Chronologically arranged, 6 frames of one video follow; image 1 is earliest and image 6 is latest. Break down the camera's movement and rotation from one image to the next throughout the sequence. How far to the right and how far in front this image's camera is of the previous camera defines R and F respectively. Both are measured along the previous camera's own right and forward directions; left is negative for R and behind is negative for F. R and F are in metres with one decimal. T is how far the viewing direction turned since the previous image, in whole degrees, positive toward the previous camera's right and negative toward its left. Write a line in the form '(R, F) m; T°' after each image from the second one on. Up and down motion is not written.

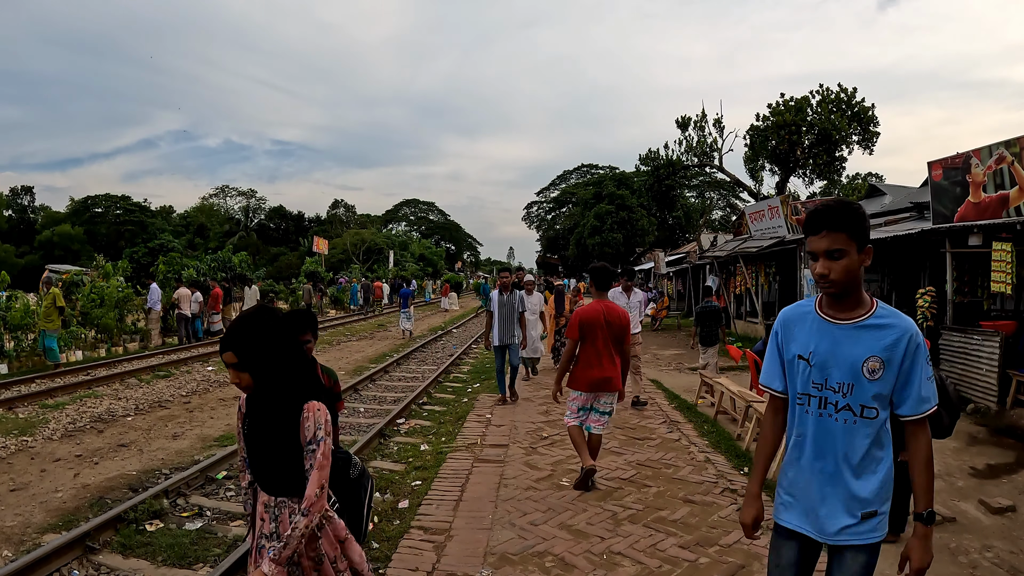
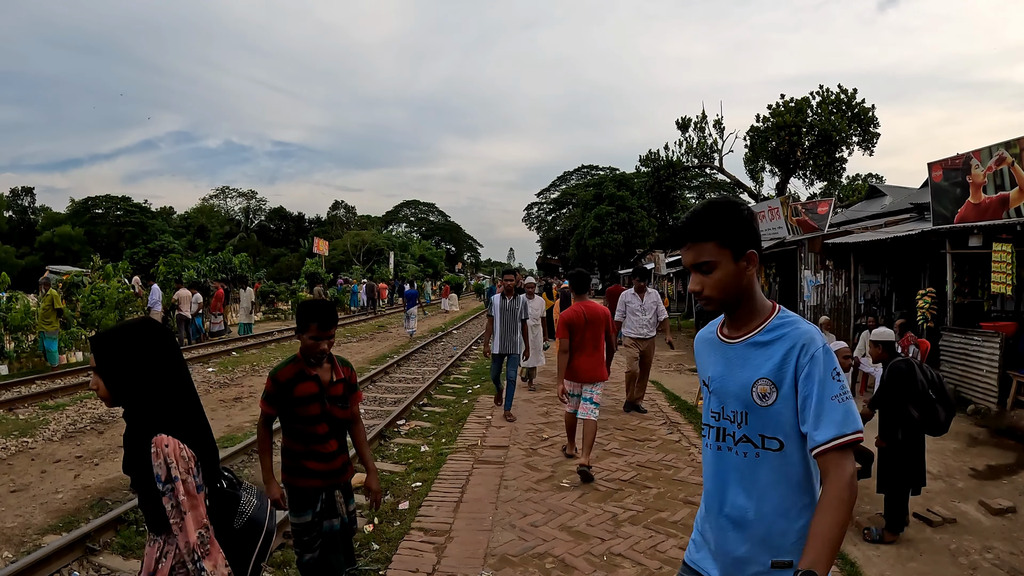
(0.0, 0.0) m; 0°
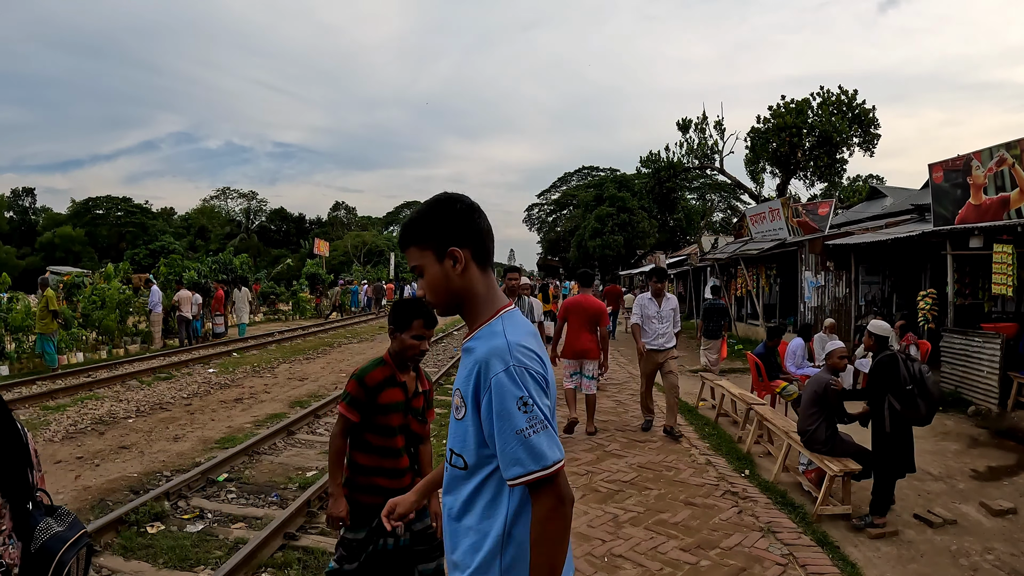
(0.0, 0.0) m; 0°
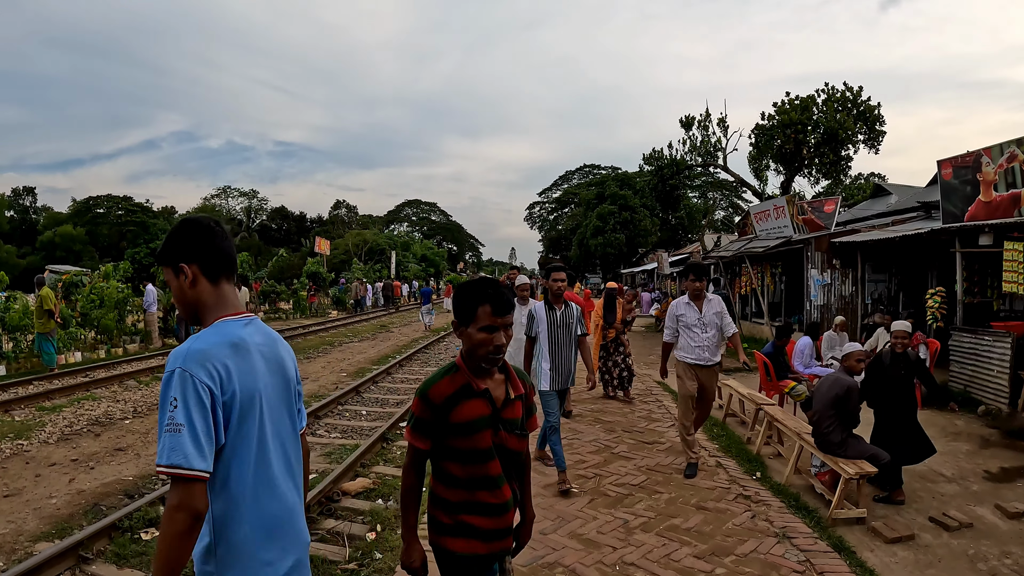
(0.0, +0.1) m; 0°
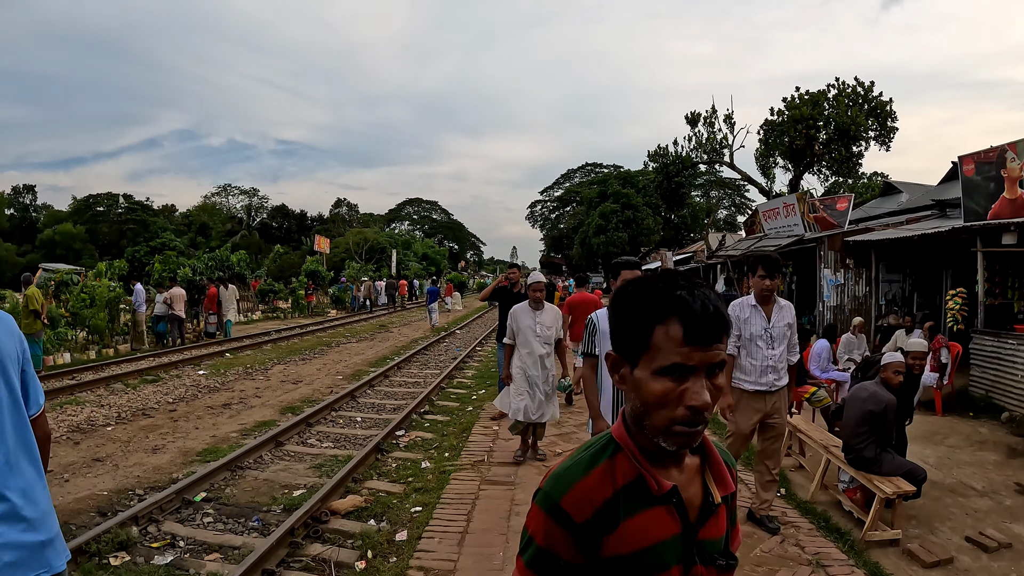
(0.0, +0.4) m; 0°
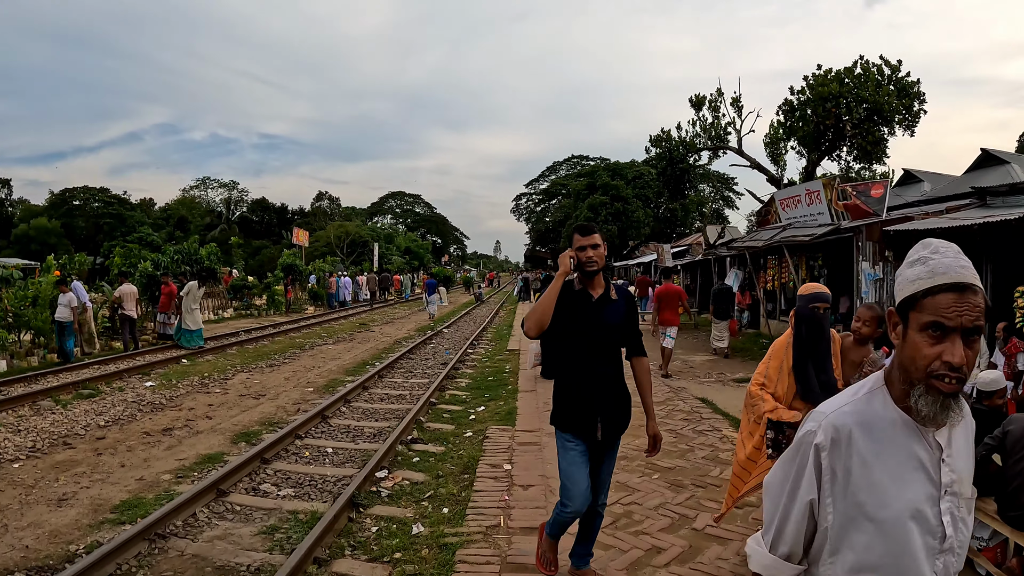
(-0.3, +1.5) m; +2°
